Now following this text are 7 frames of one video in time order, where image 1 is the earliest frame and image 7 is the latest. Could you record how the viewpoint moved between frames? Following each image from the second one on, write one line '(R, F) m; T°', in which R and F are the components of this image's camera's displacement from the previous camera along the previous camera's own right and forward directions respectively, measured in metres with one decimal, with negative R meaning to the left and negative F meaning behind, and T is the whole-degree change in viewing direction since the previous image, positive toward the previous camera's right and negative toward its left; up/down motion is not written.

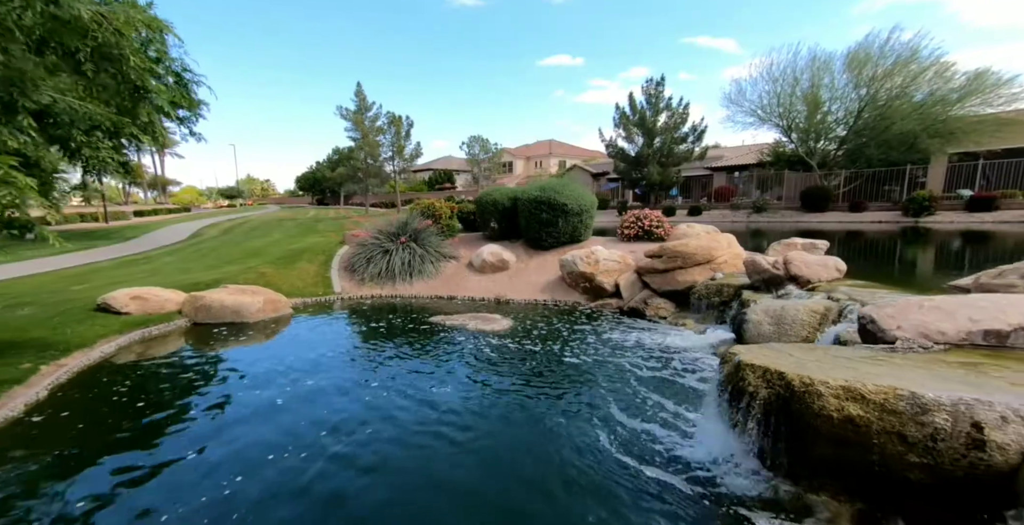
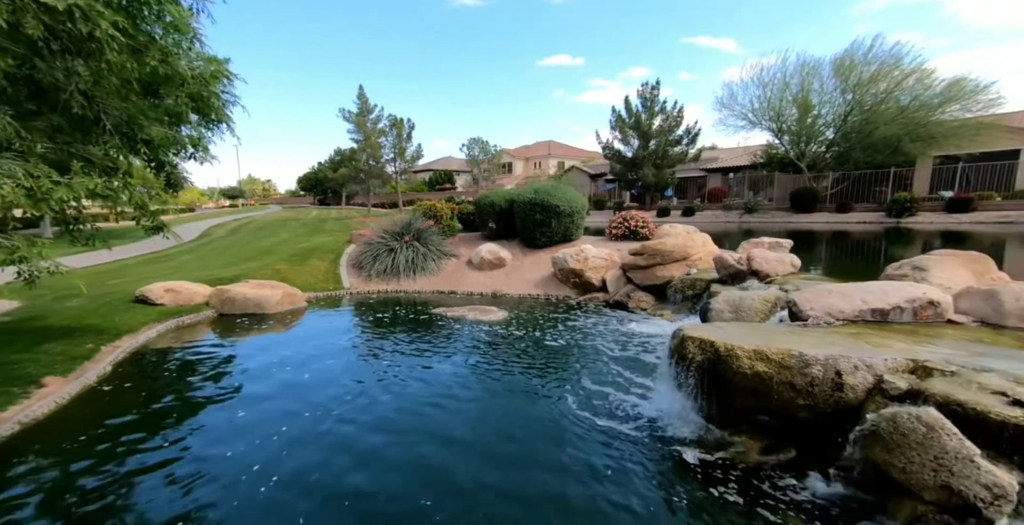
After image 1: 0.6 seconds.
(+0.1, -1.2) m; 0°
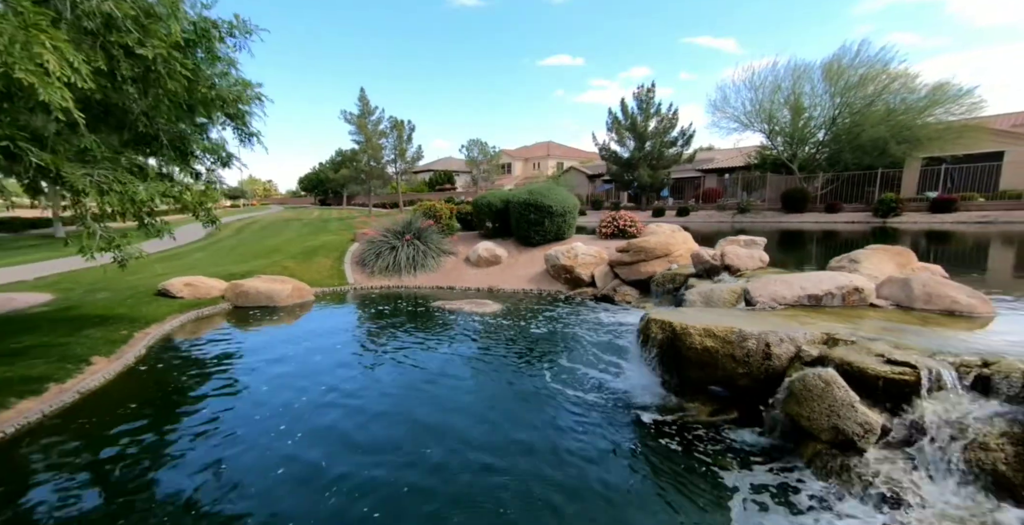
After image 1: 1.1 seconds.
(+0.2, -0.9) m; 0°
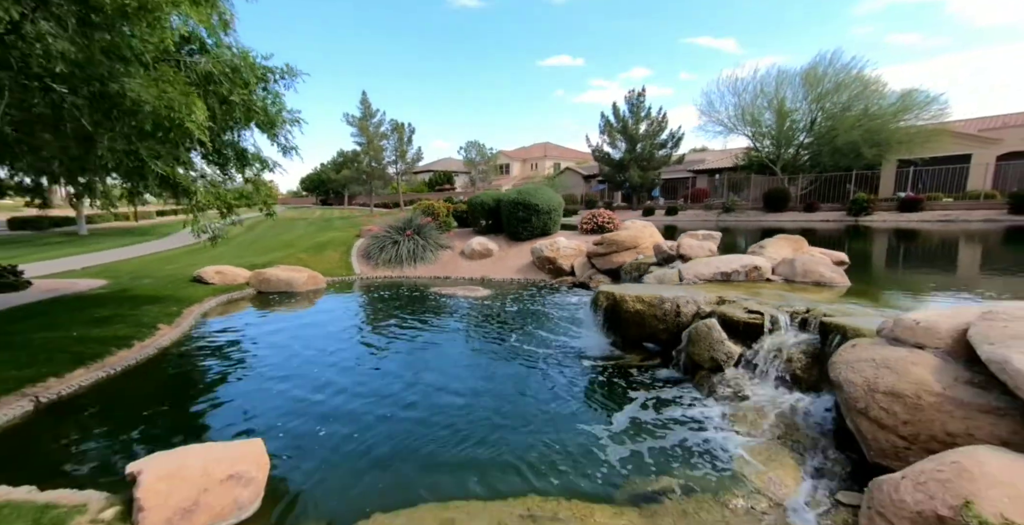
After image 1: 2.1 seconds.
(+0.4, -1.8) m; 0°
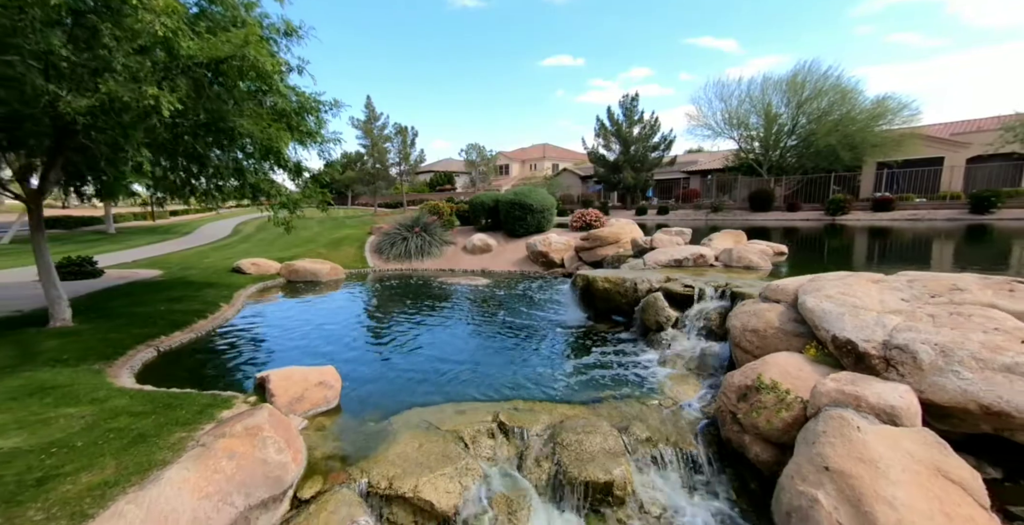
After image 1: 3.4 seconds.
(+0.1, -2.0) m; 0°
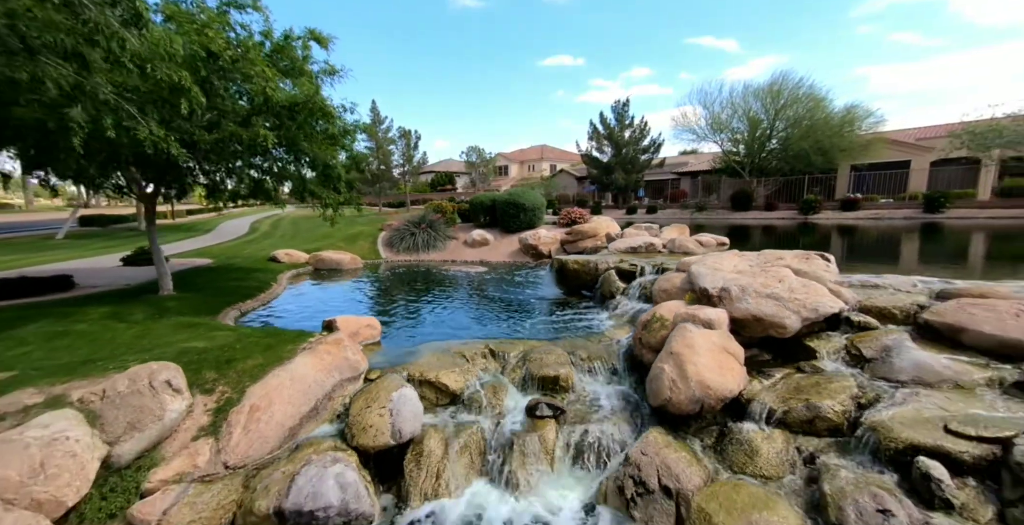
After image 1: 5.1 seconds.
(+0.3, -2.7) m; 0°
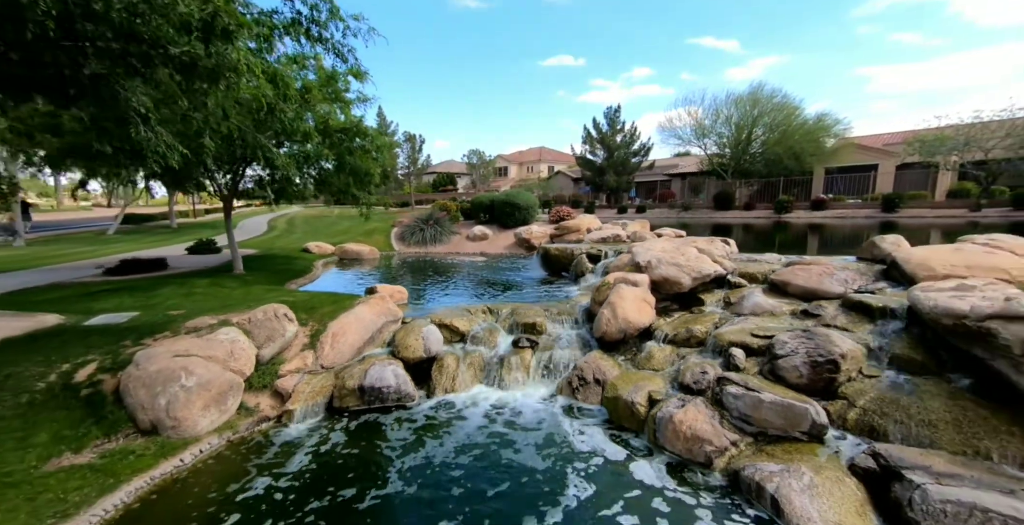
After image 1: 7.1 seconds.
(+0.2, -3.0) m; 0°
